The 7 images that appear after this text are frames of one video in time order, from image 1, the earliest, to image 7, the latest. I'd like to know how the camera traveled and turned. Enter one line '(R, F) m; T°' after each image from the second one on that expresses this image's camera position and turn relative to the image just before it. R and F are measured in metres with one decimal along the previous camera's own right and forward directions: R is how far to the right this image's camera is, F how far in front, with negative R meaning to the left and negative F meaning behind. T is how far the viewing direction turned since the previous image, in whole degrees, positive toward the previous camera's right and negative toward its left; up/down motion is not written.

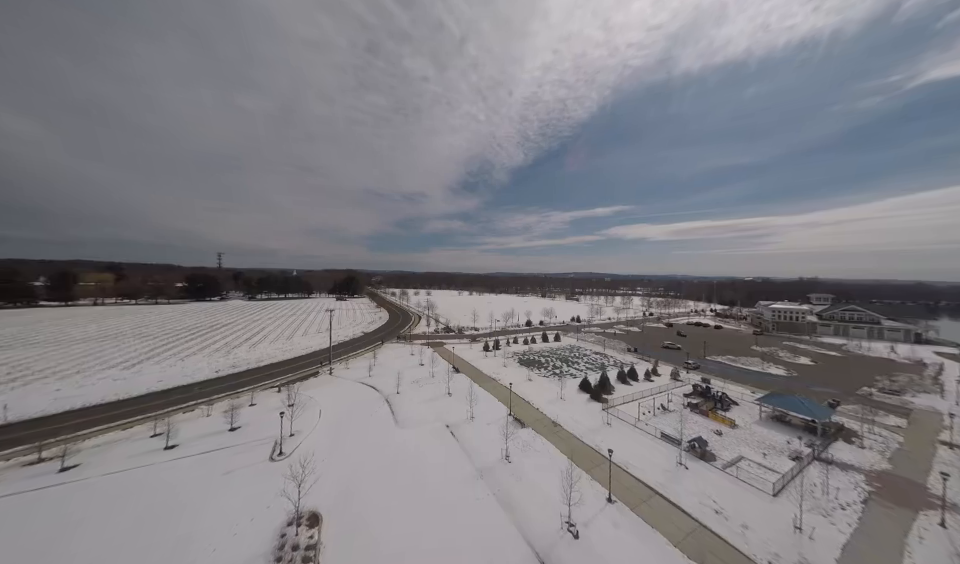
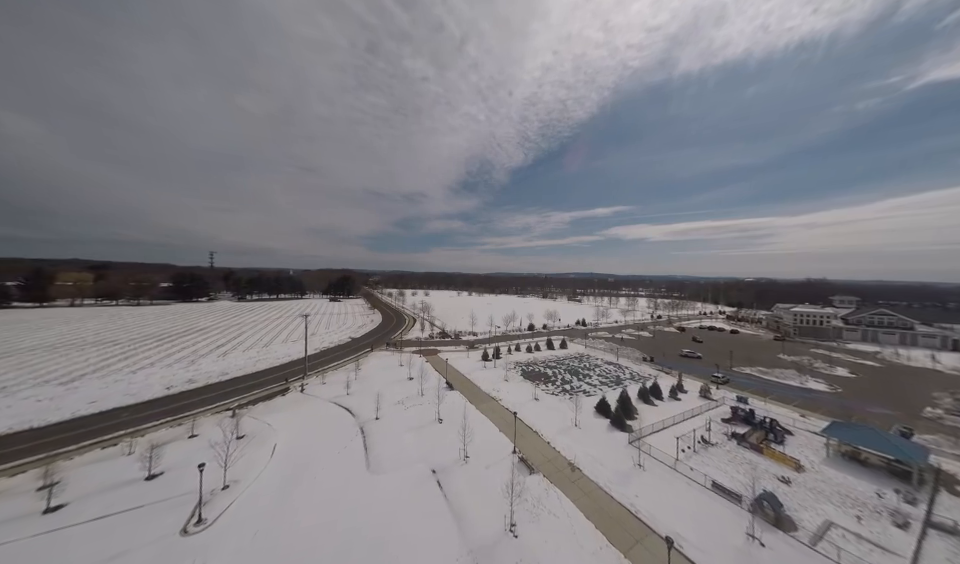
(+0.2, +3.6) m; 0°
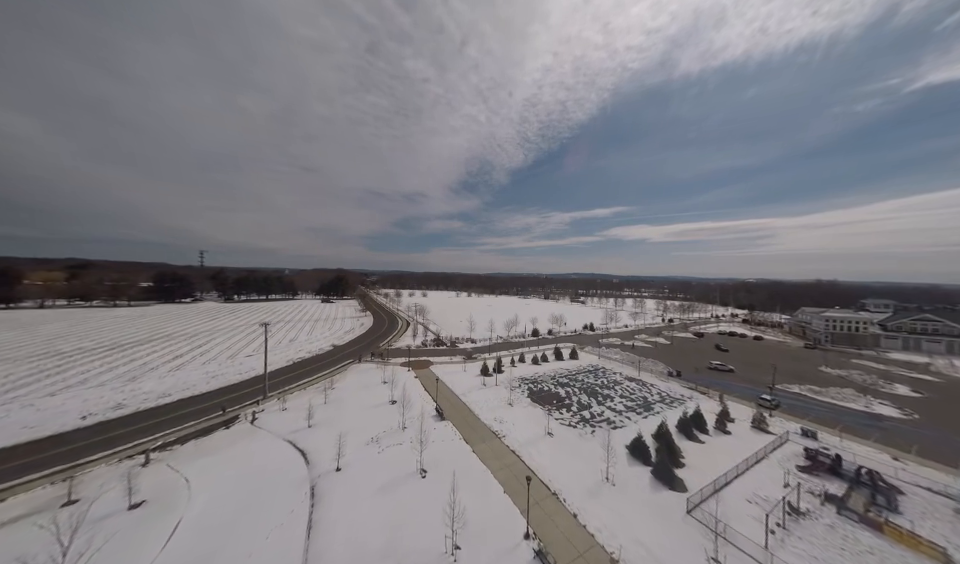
(+0.1, +4.3) m; 0°
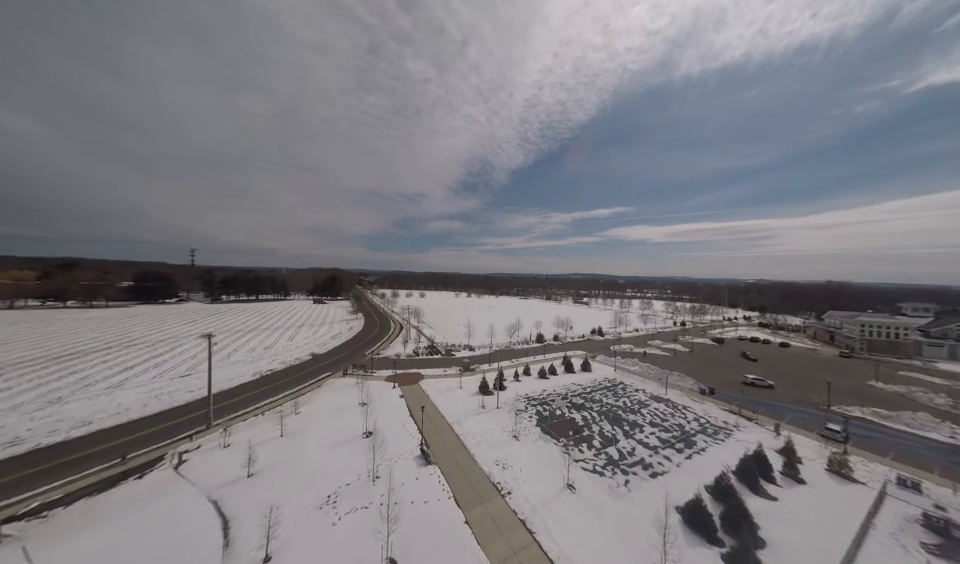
(+0.1, +3.9) m; 0°
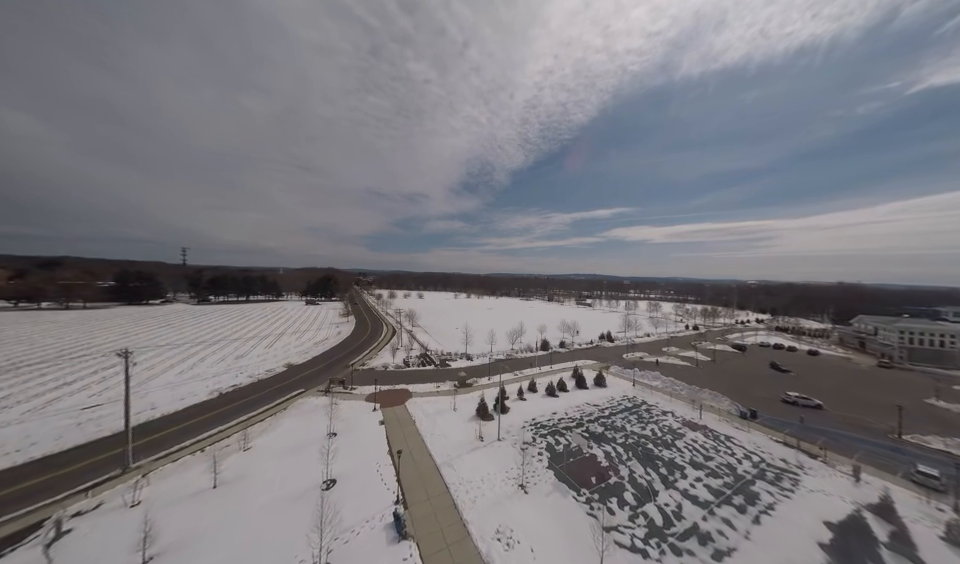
(+0.2, +3.5) m; 0°
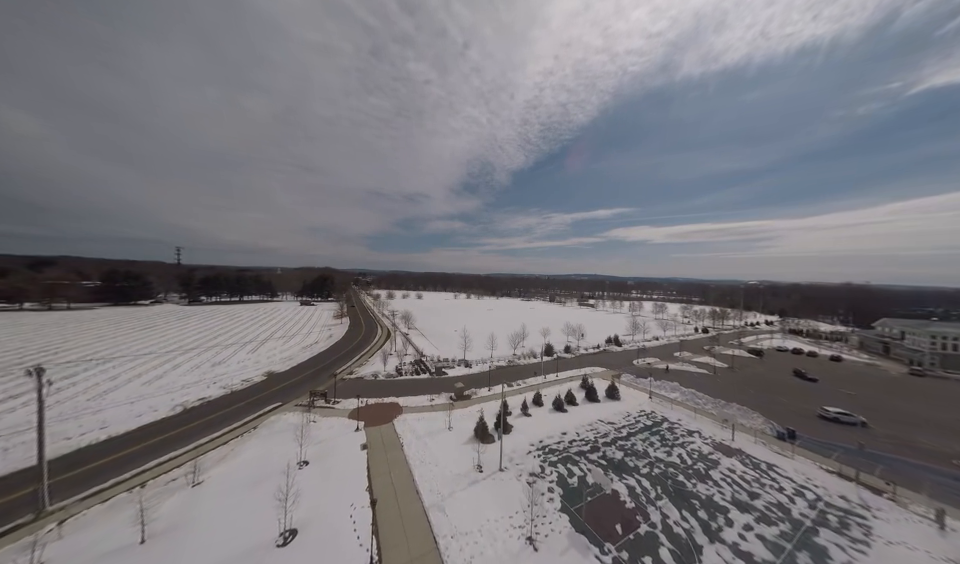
(+0.1, +2.4) m; 0°
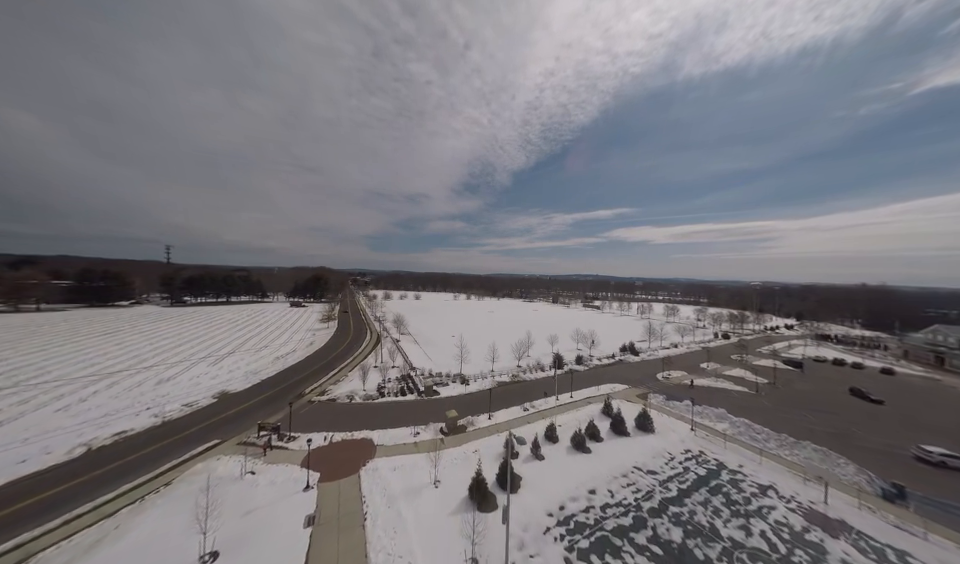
(+0.1, +4.3) m; 0°
